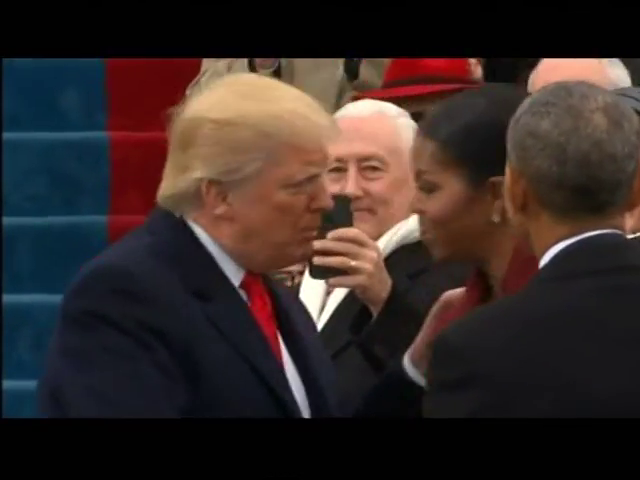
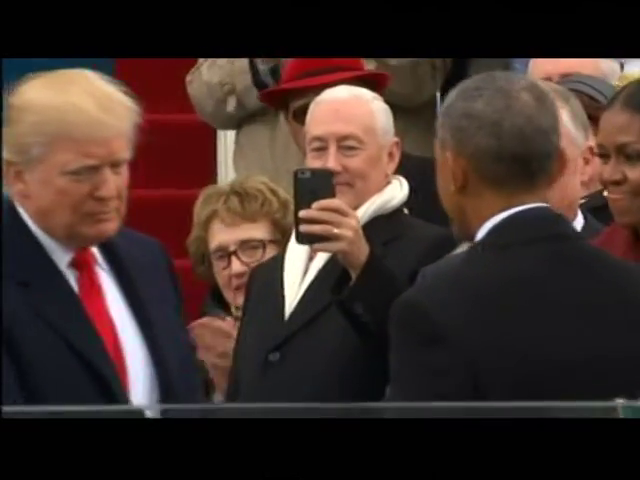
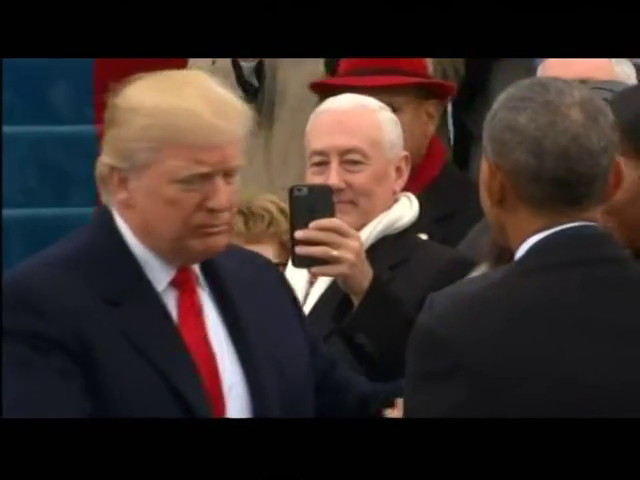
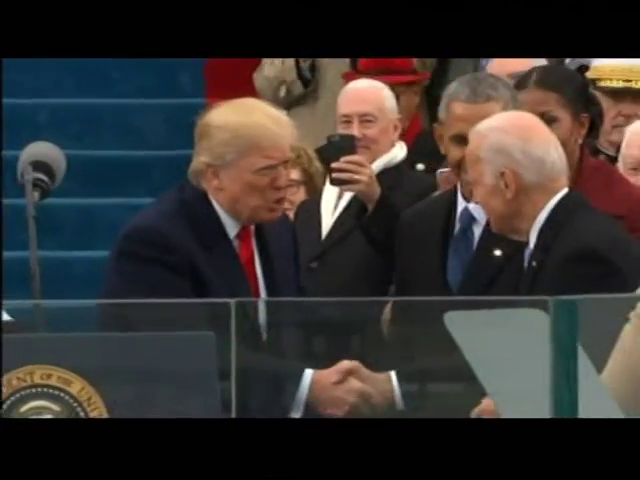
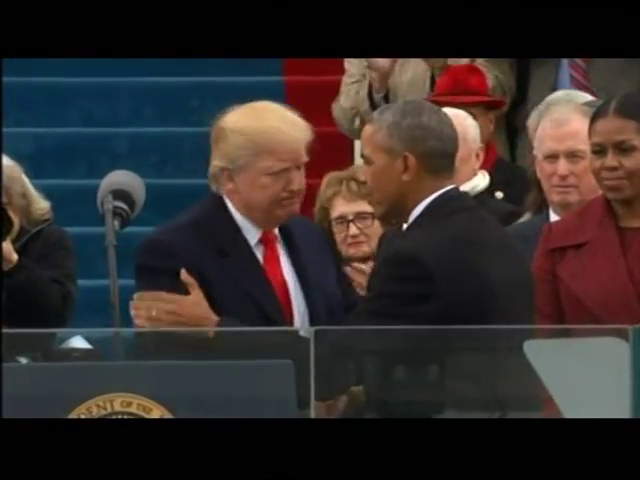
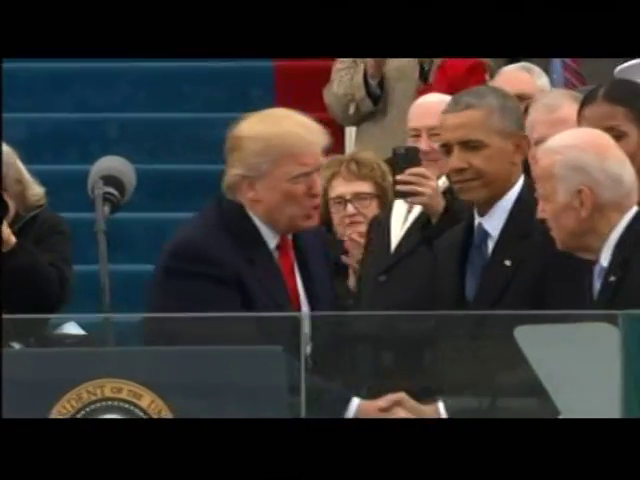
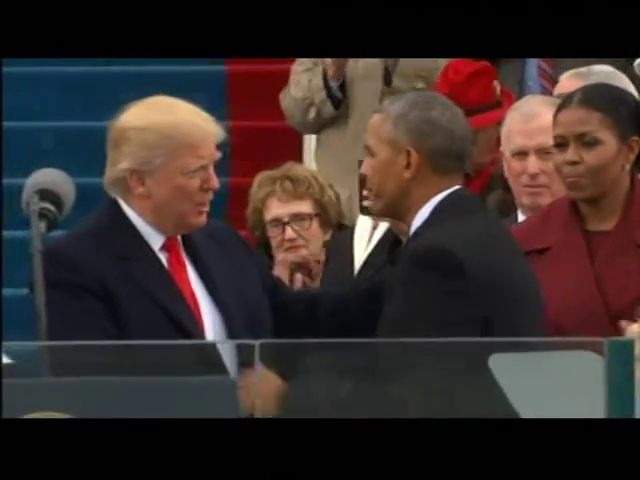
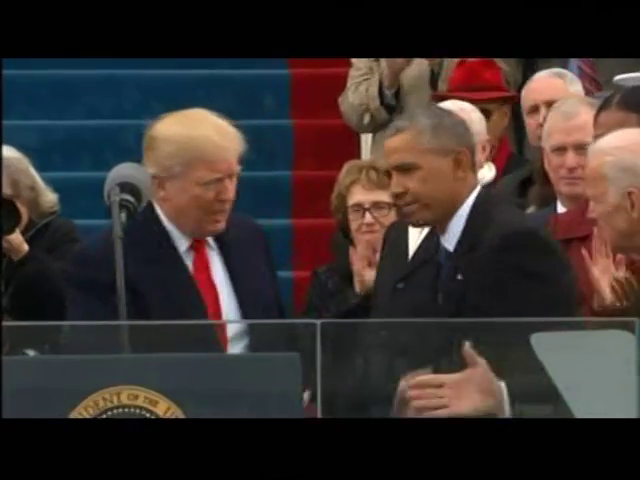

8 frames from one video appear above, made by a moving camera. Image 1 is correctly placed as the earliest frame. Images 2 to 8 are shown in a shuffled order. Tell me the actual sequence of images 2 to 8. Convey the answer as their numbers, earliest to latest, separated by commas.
3, 2, 7, 5, 8, 6, 4
